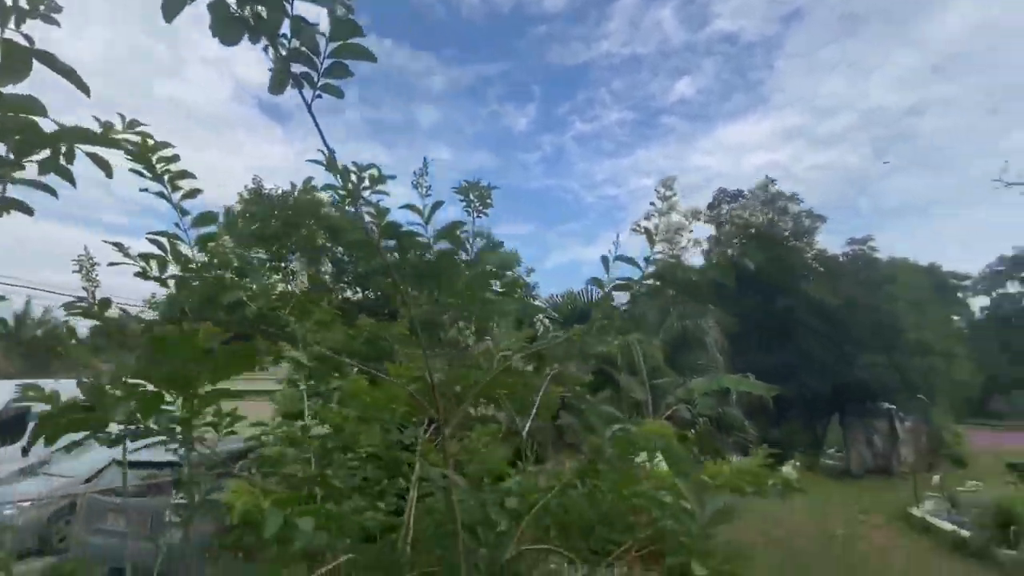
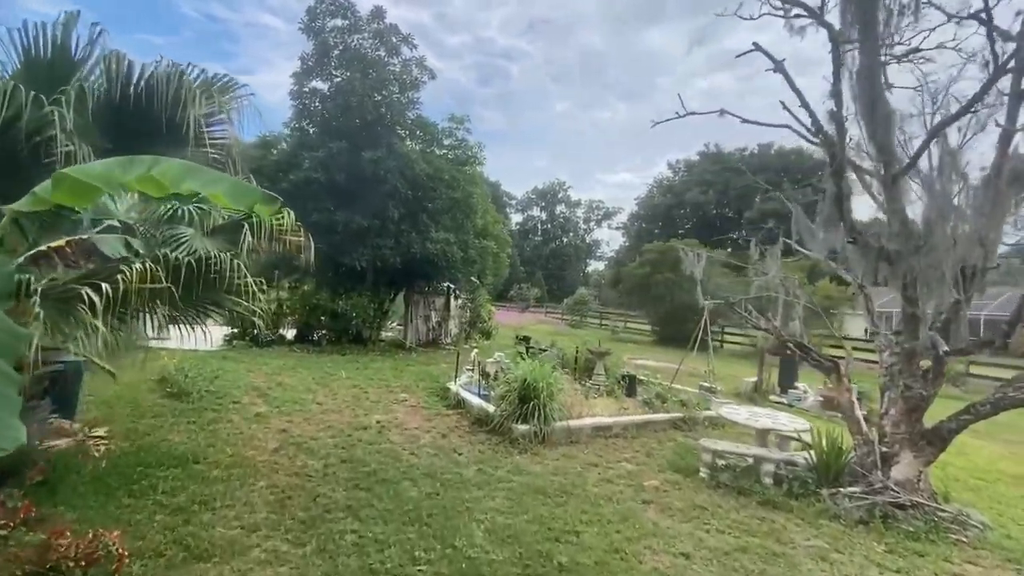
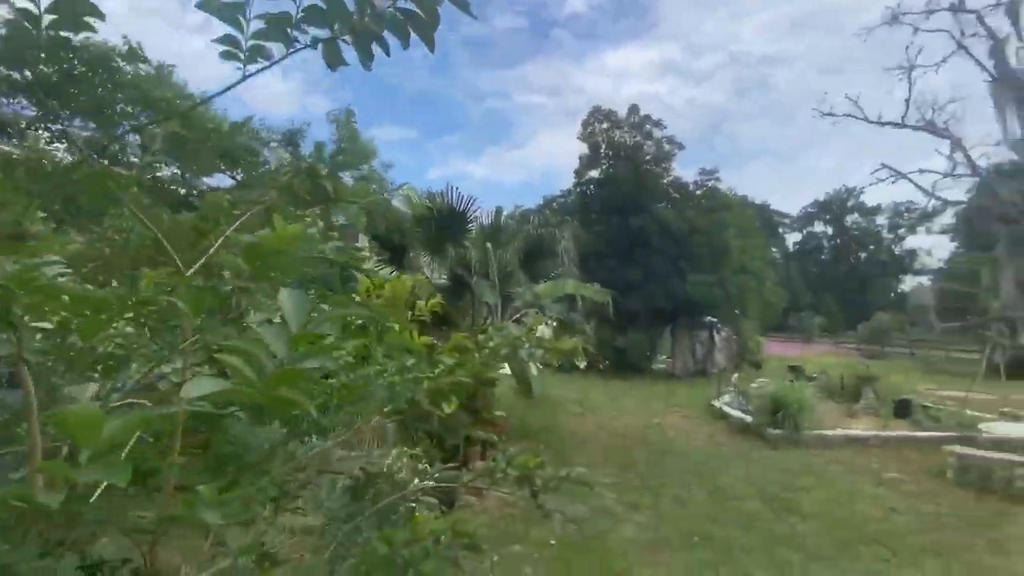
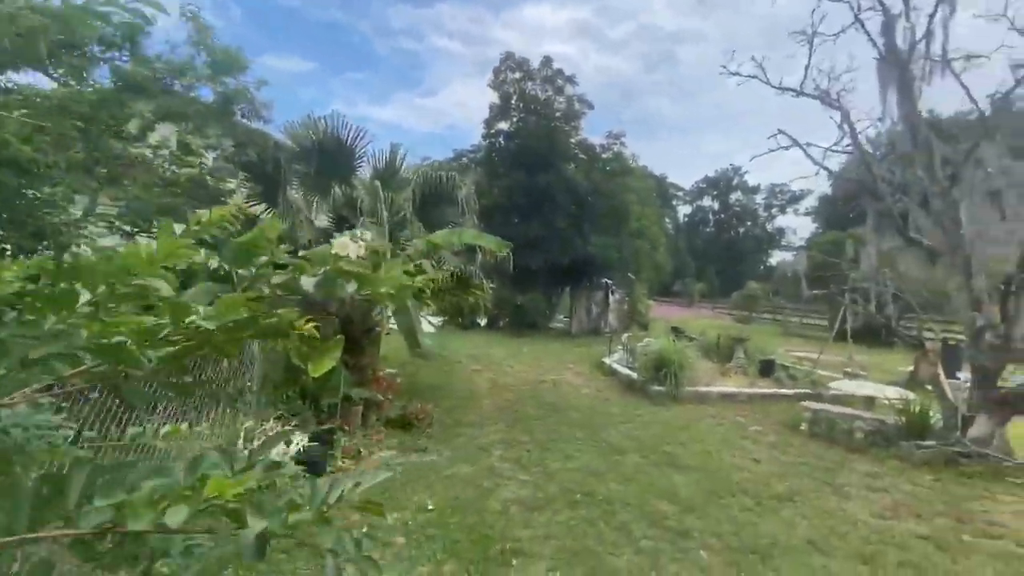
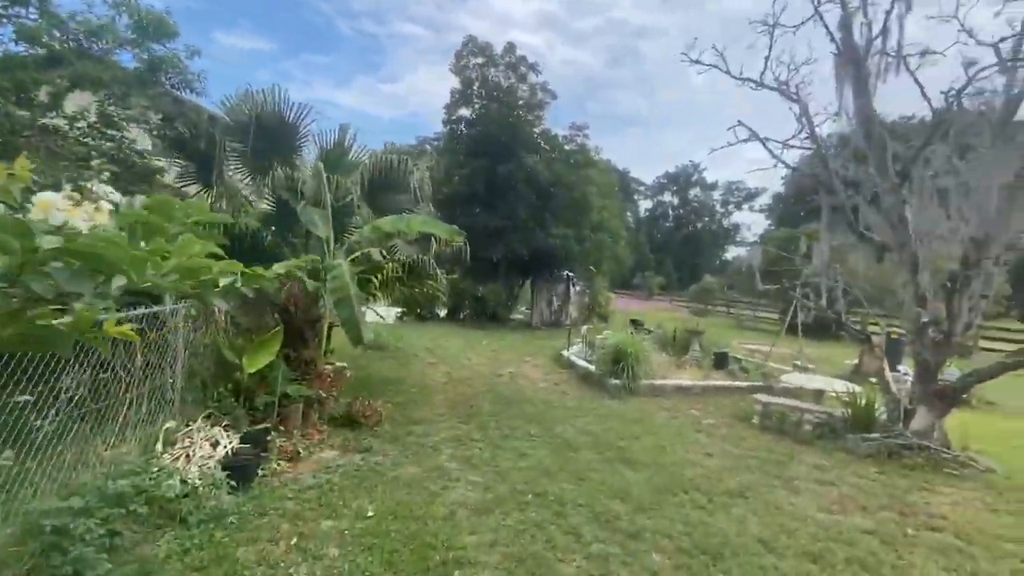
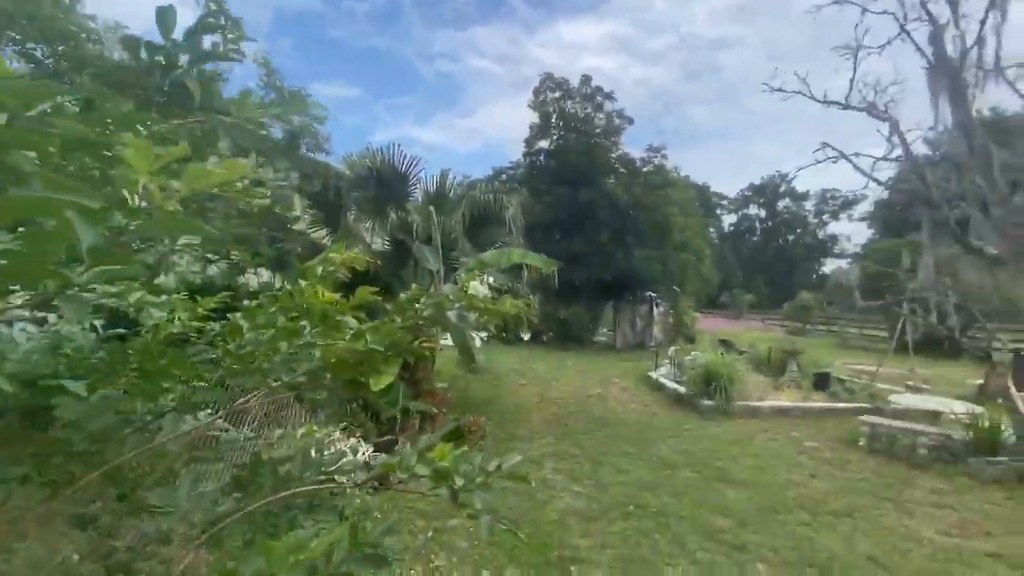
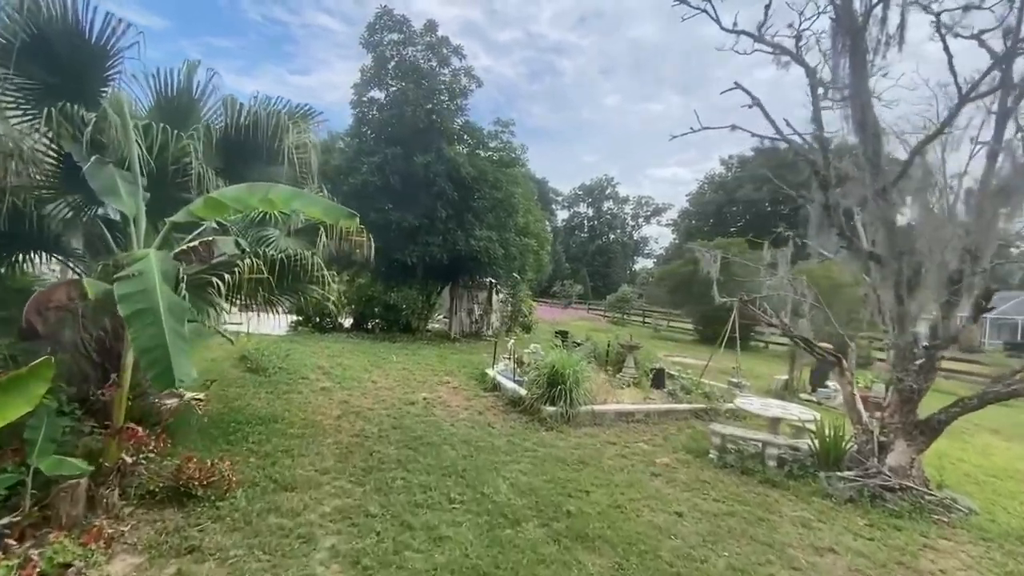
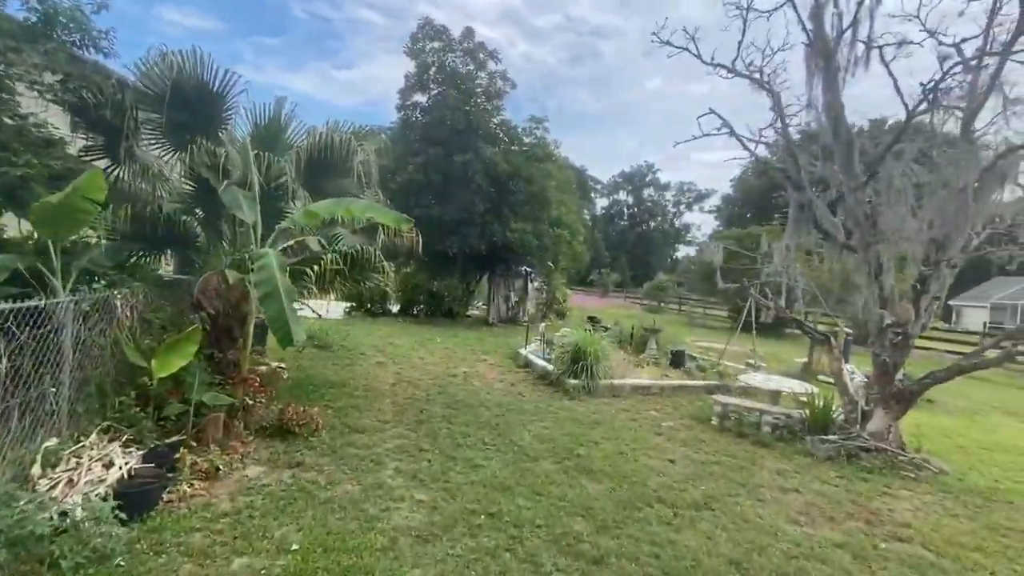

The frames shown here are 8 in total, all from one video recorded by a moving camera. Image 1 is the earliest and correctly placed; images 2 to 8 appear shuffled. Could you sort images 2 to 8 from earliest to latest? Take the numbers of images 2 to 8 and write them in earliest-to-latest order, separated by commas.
3, 6, 4, 5, 8, 7, 2
